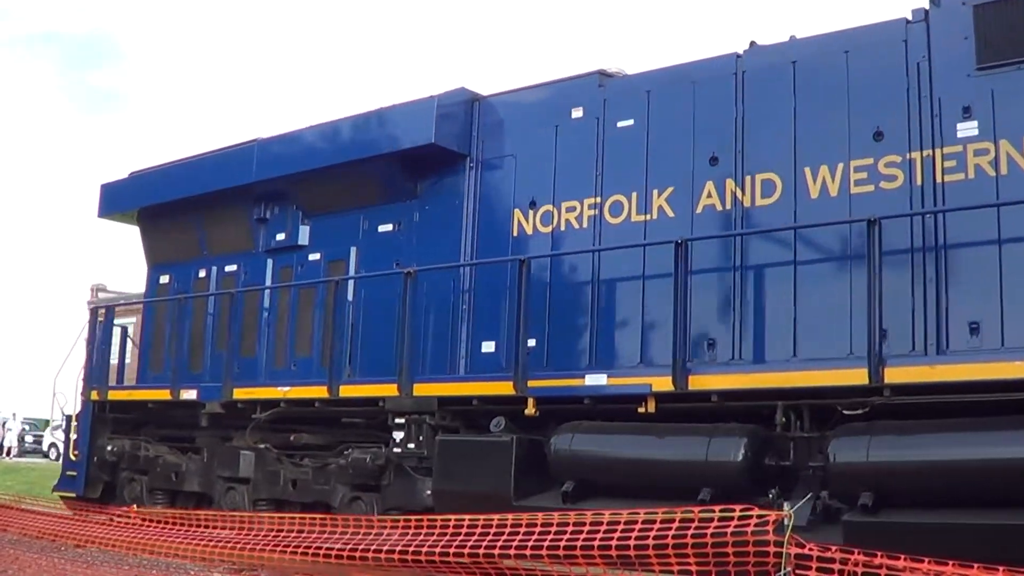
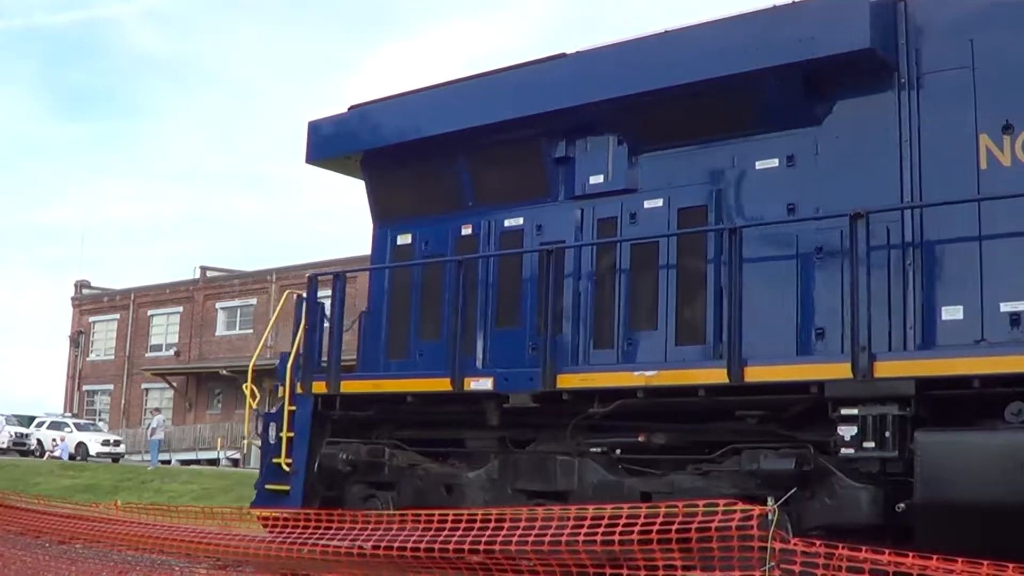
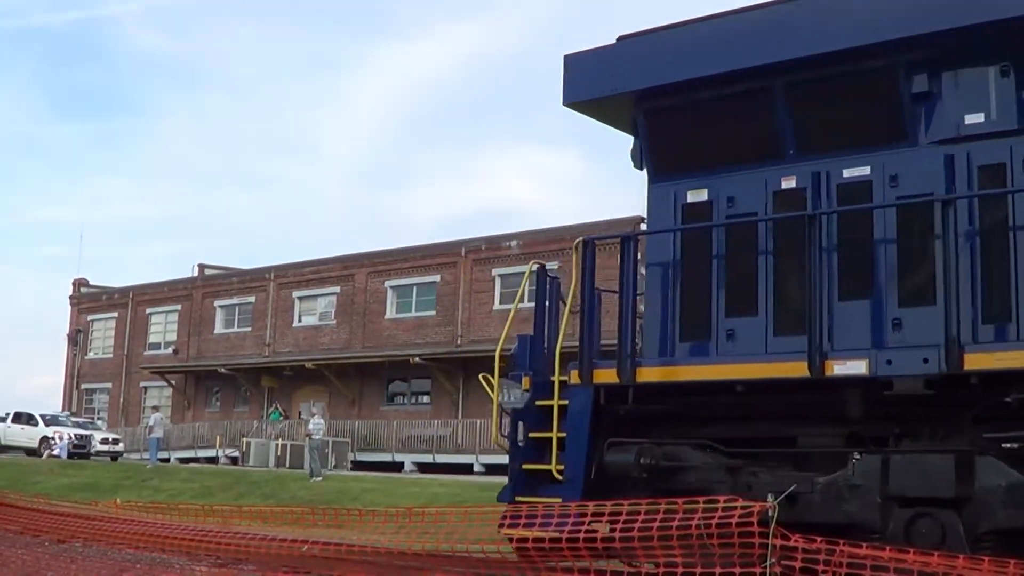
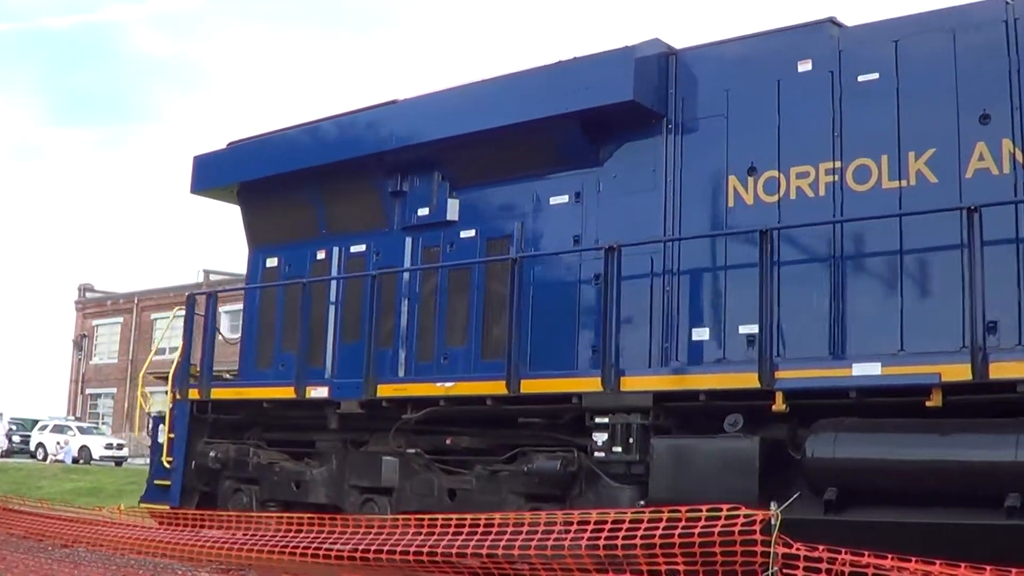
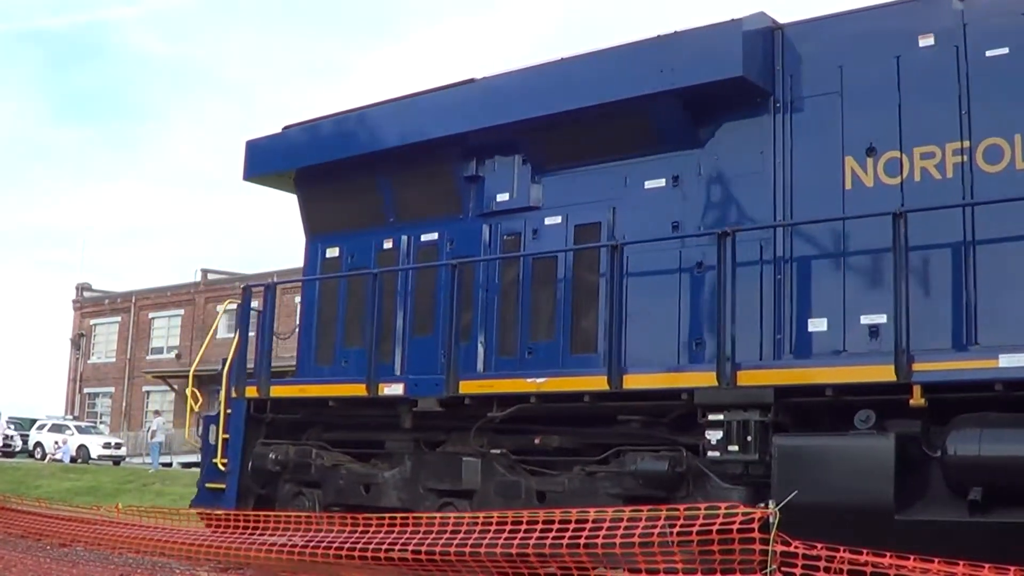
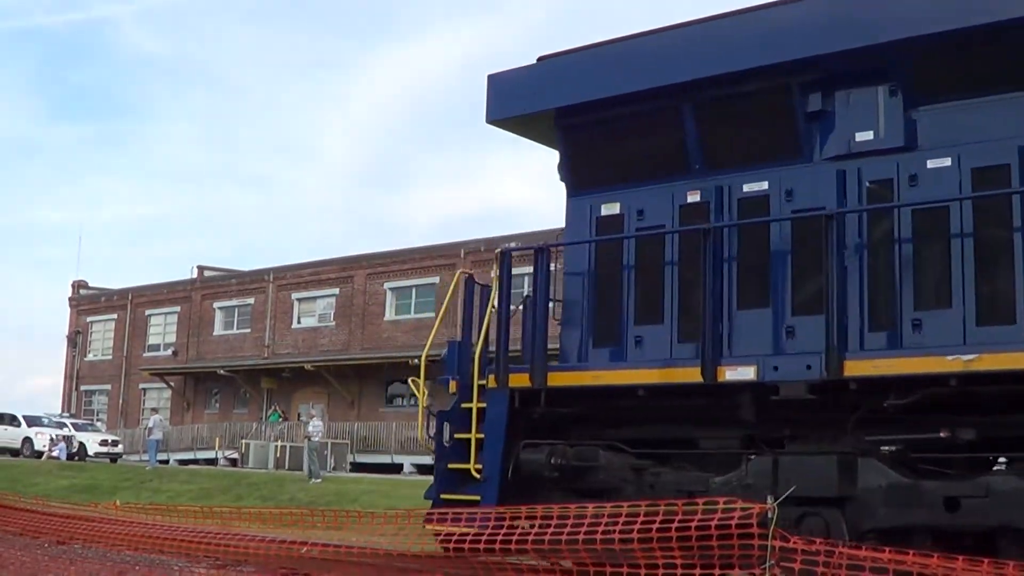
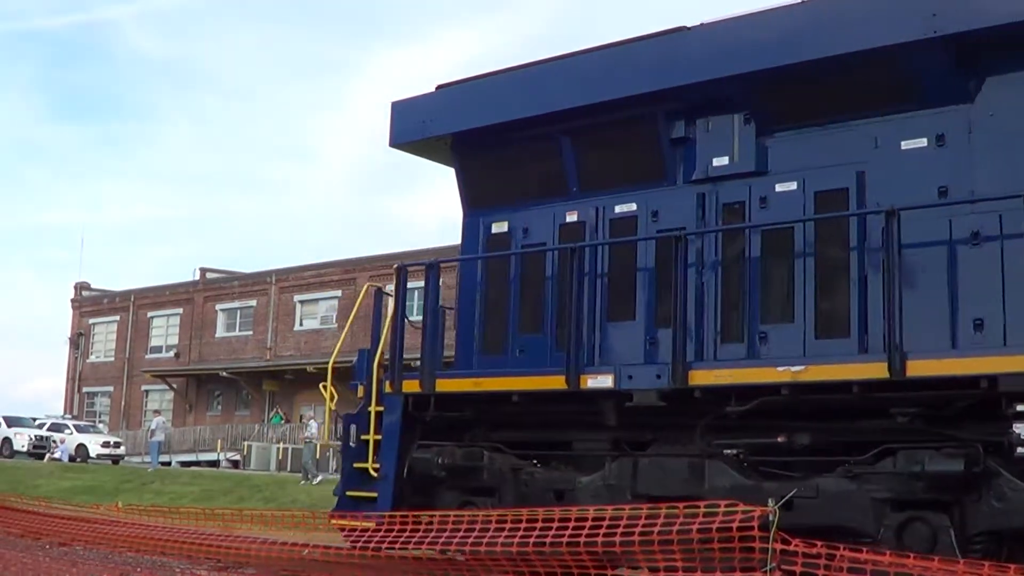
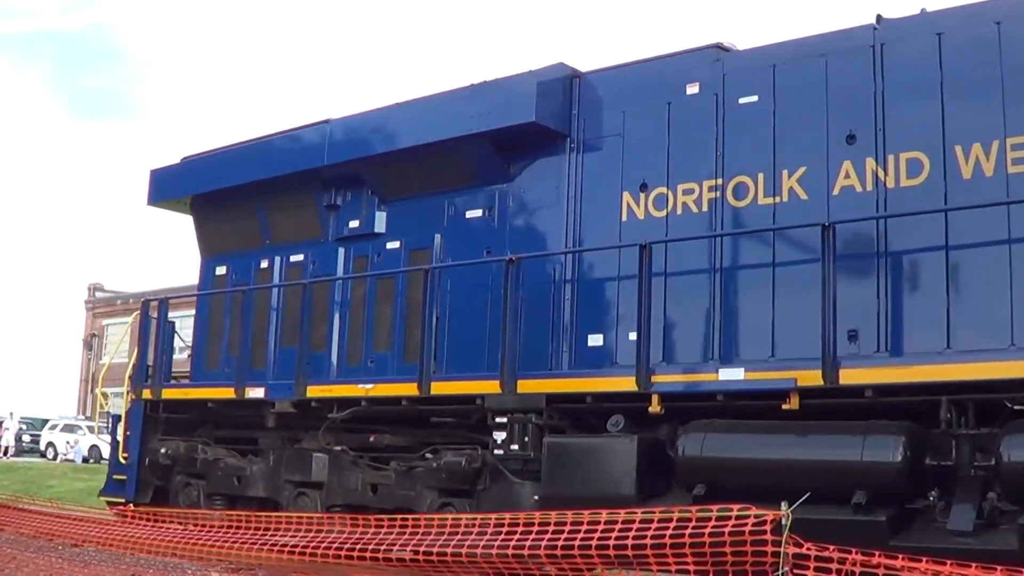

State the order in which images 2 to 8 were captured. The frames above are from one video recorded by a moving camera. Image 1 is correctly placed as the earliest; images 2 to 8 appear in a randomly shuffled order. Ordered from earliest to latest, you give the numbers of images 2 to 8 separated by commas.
8, 4, 5, 2, 7, 6, 3
